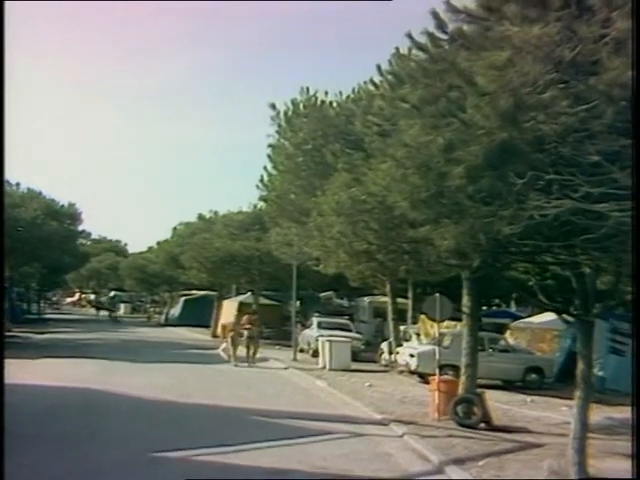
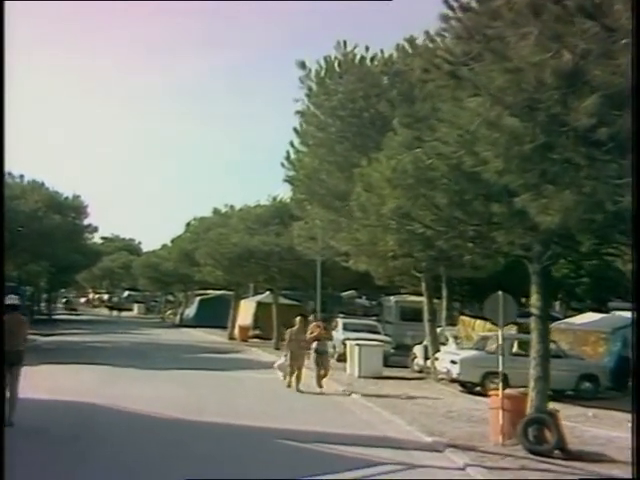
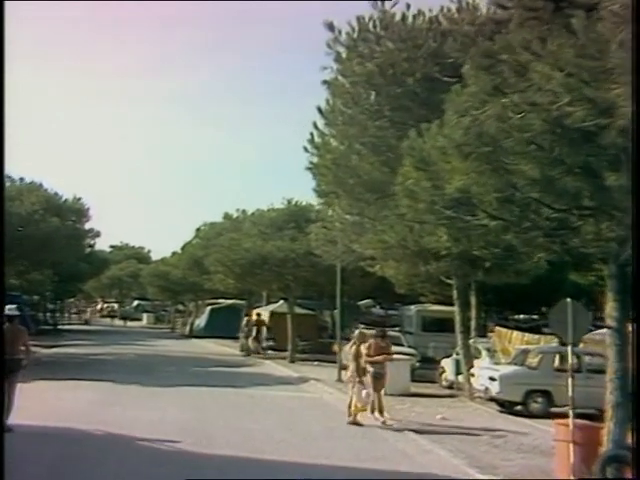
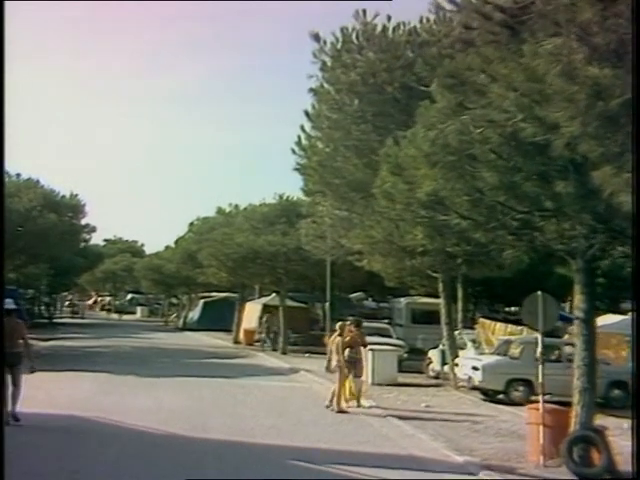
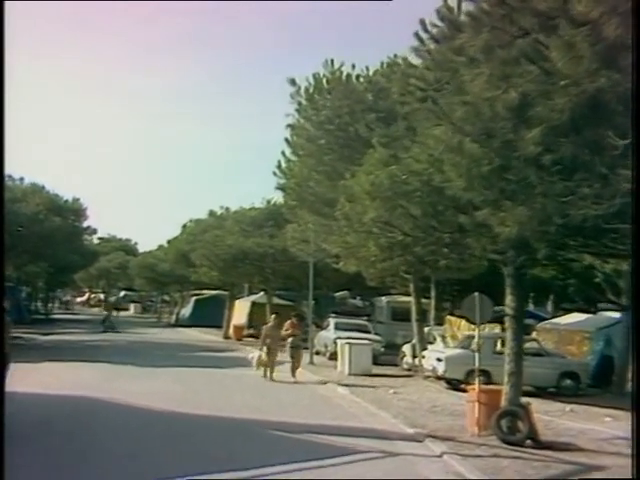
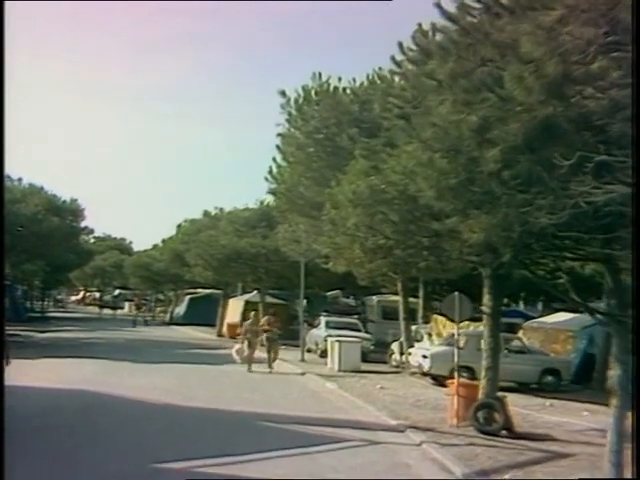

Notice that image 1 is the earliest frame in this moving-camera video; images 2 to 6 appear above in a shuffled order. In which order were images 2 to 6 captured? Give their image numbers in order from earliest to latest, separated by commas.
6, 5, 2, 4, 3
